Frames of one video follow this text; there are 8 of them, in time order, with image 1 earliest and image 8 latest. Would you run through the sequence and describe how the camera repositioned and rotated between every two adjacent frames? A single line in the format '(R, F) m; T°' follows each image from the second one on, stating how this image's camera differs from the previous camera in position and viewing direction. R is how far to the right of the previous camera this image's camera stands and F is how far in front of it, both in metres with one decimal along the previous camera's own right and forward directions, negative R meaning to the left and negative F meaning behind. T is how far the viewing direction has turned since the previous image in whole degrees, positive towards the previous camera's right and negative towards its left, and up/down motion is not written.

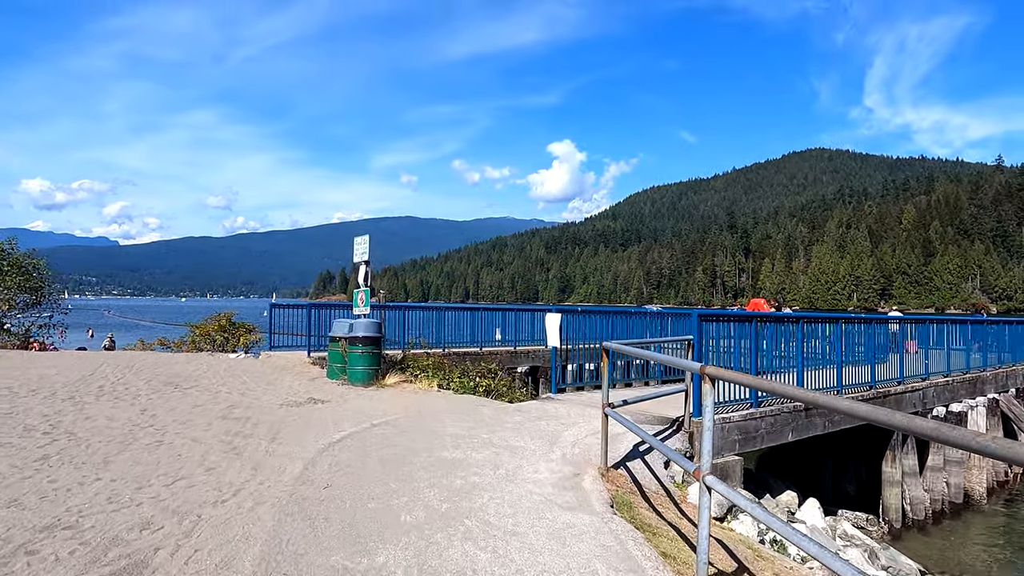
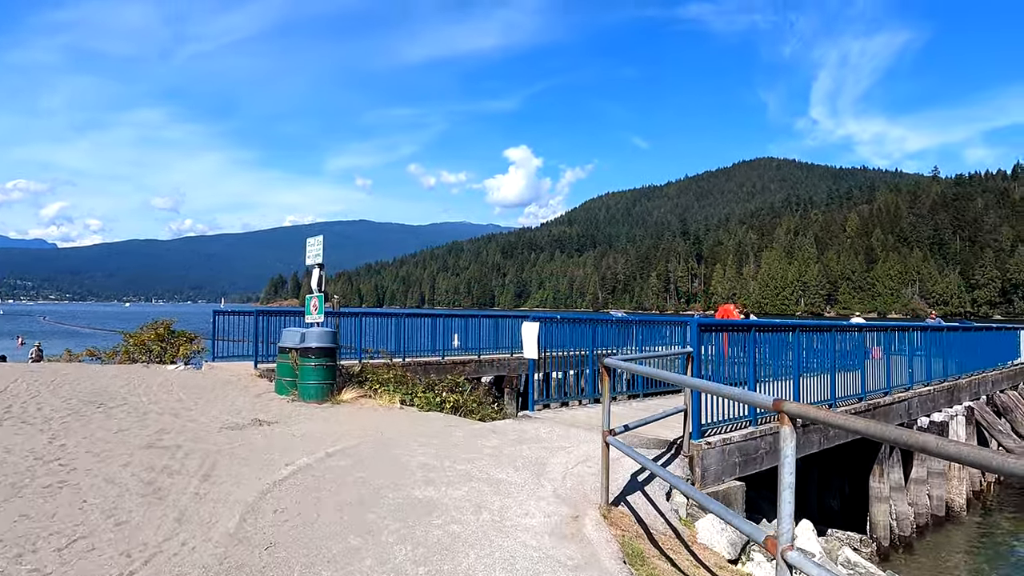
(-0.2, +1.0) m; +4°
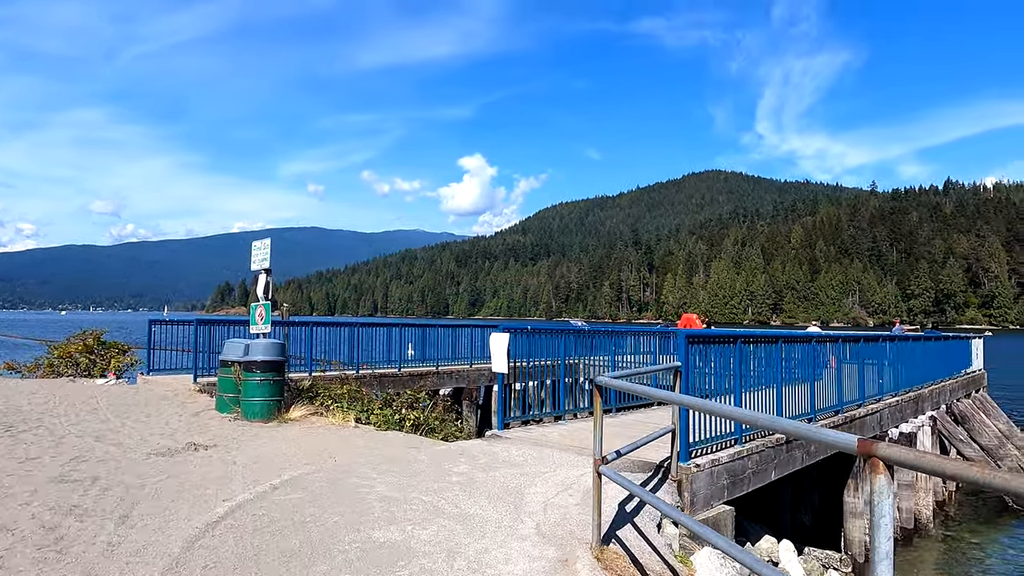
(-0.2, +0.7) m; +4°
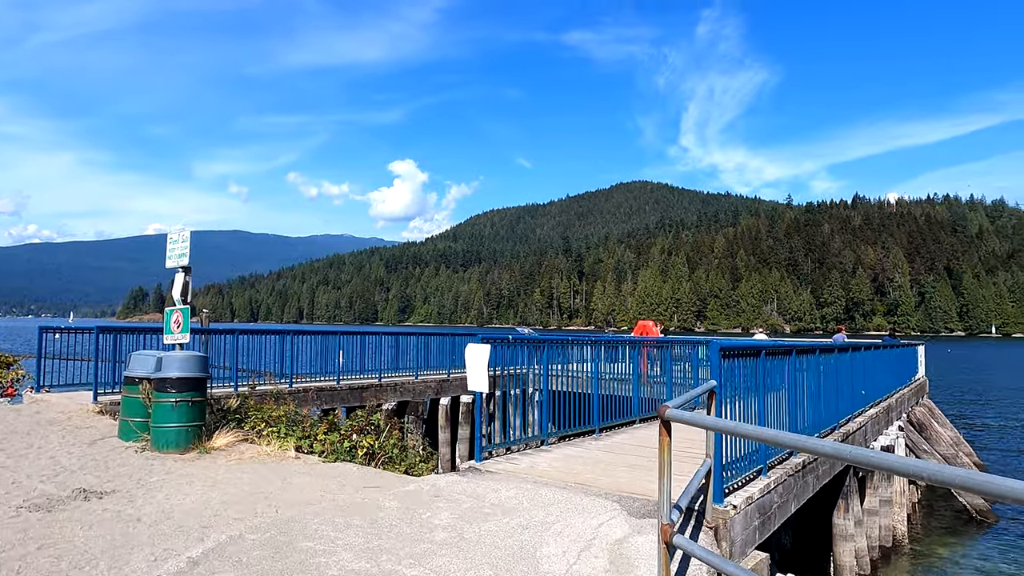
(-0.5, +1.4) m; +6°
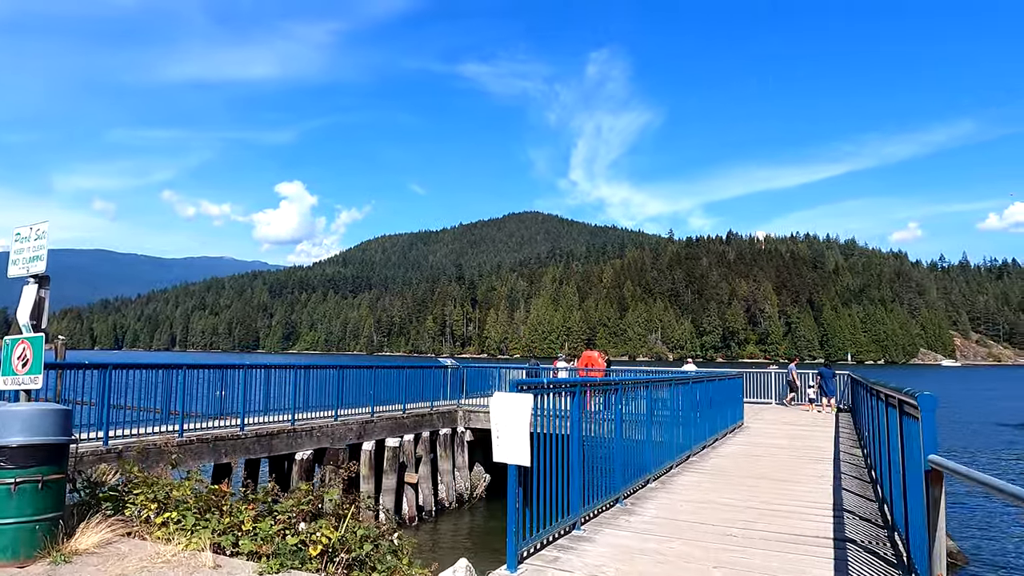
(-1.1, +2.3) m; +9°
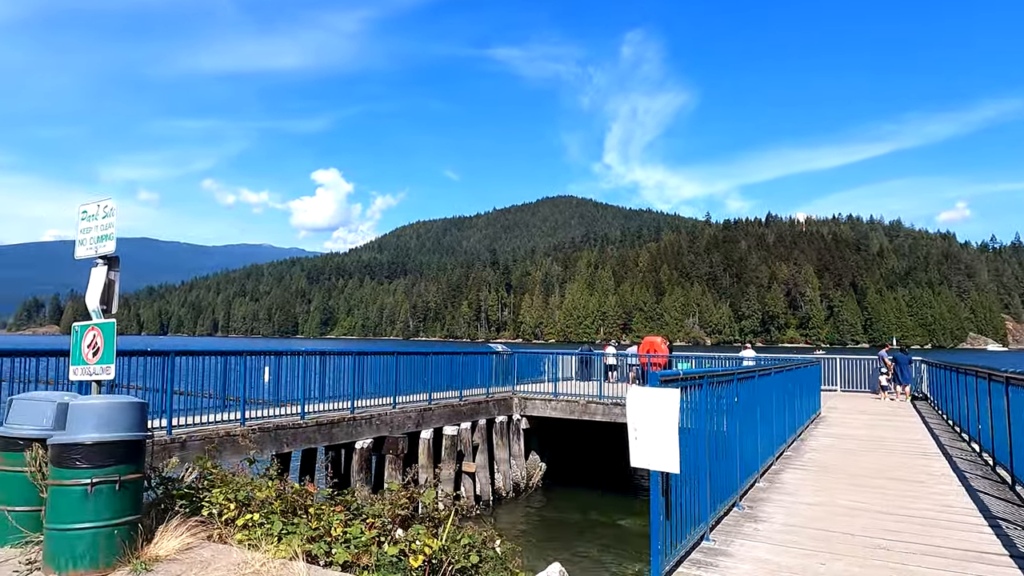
(-0.7, +0.7) m; -3°
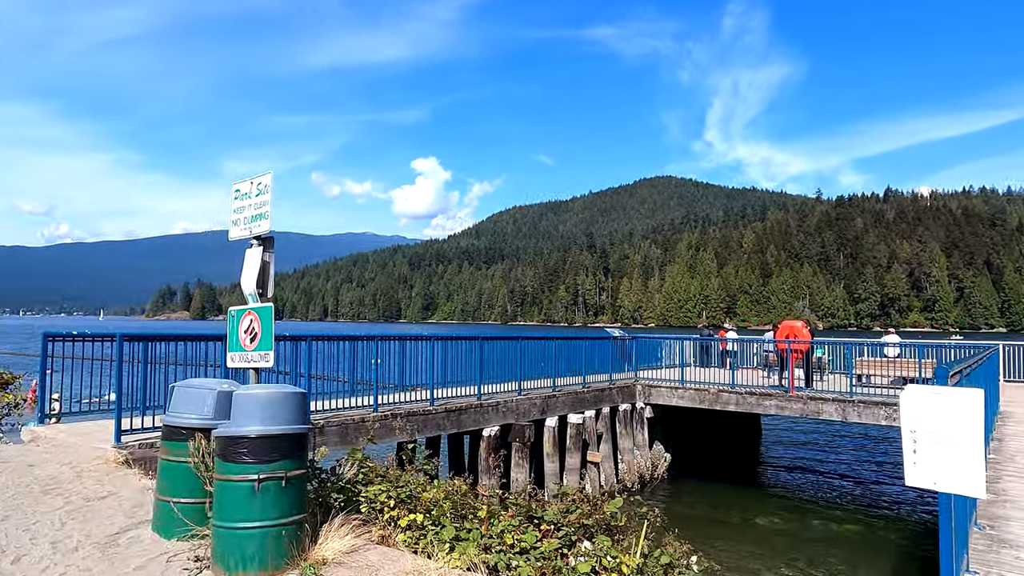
(-0.7, +0.7) m; -8°
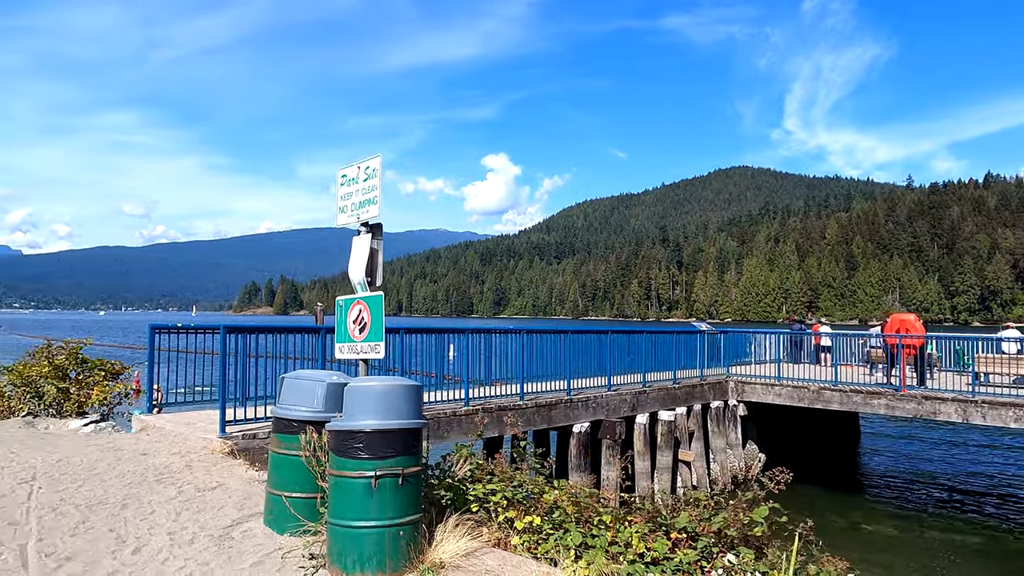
(-0.4, +0.3) m; -6°
